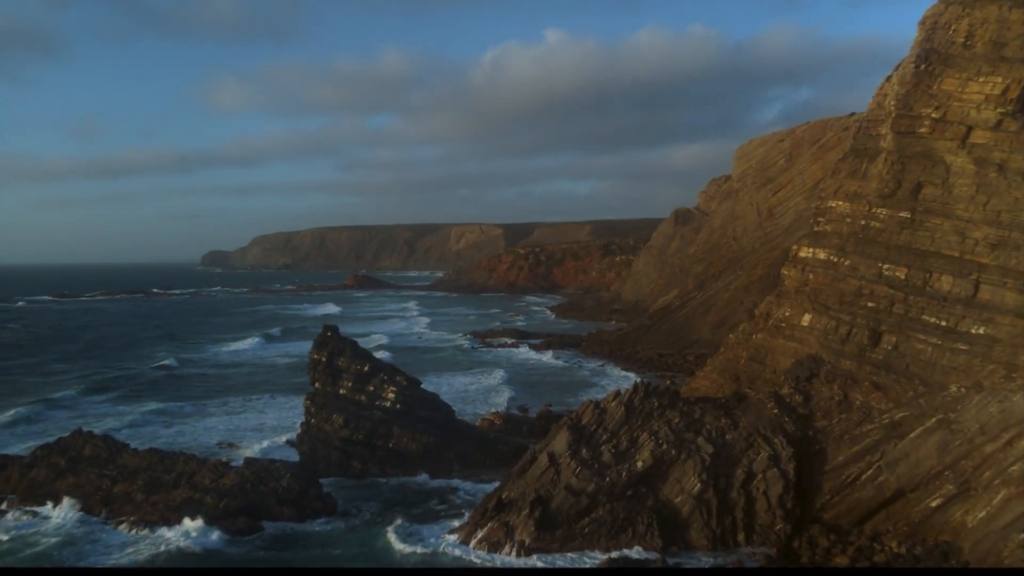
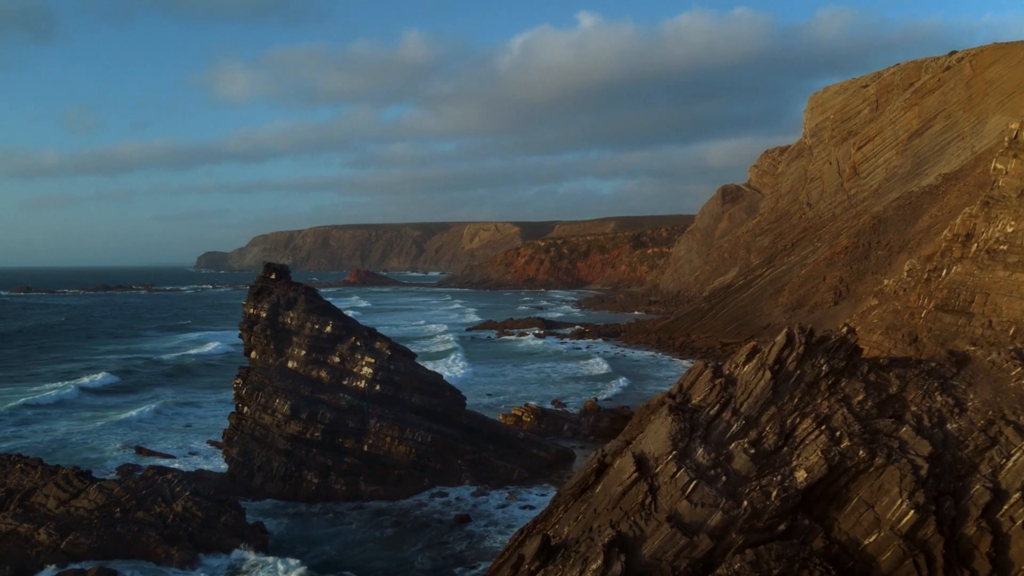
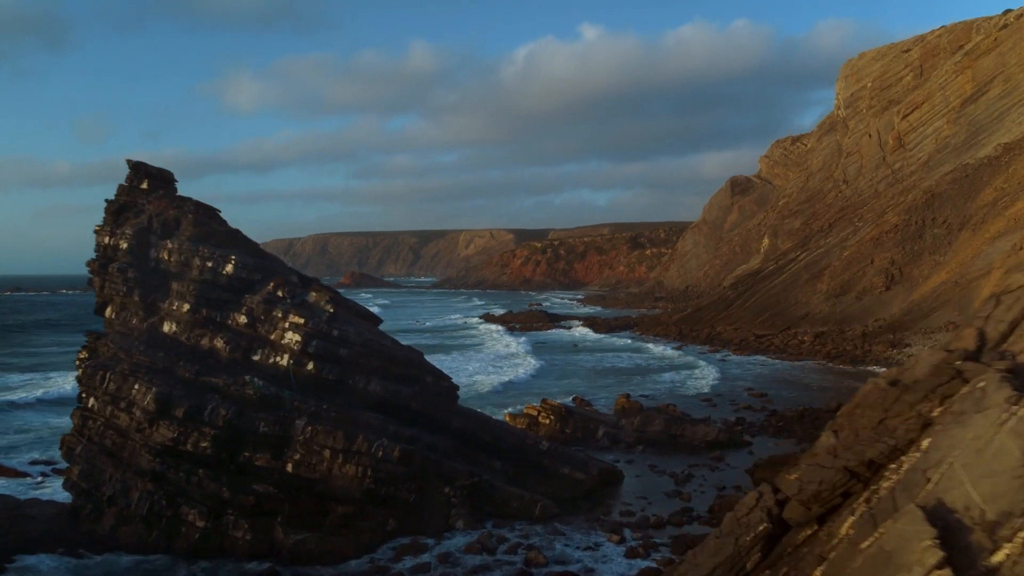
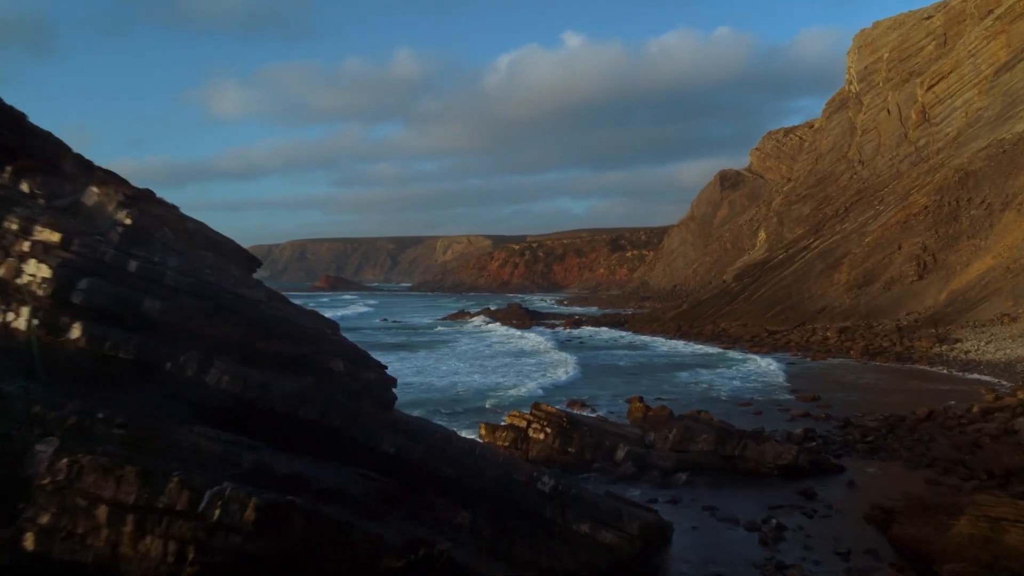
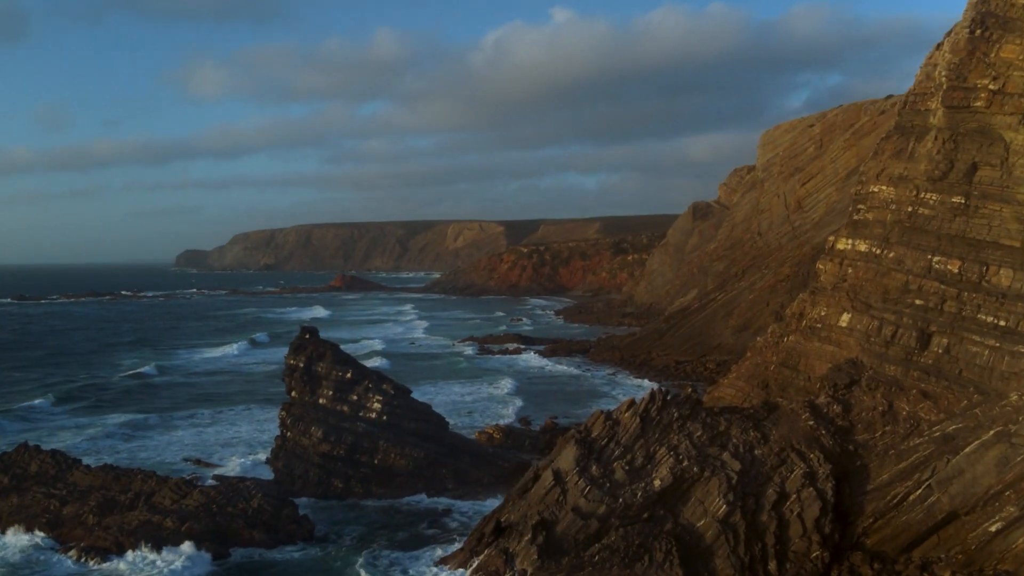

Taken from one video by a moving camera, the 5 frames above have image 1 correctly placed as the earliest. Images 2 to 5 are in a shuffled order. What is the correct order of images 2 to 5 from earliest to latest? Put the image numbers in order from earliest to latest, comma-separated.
5, 2, 3, 4
